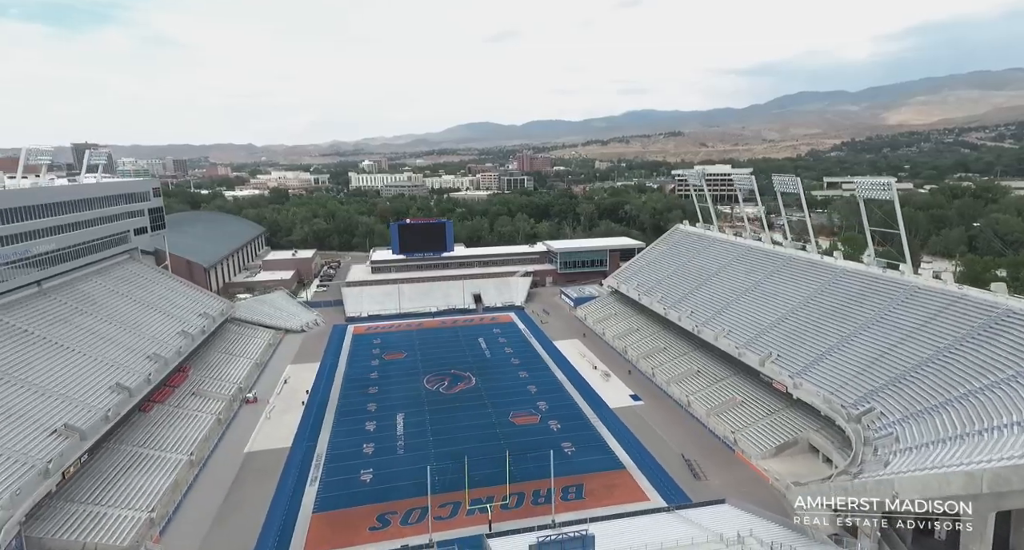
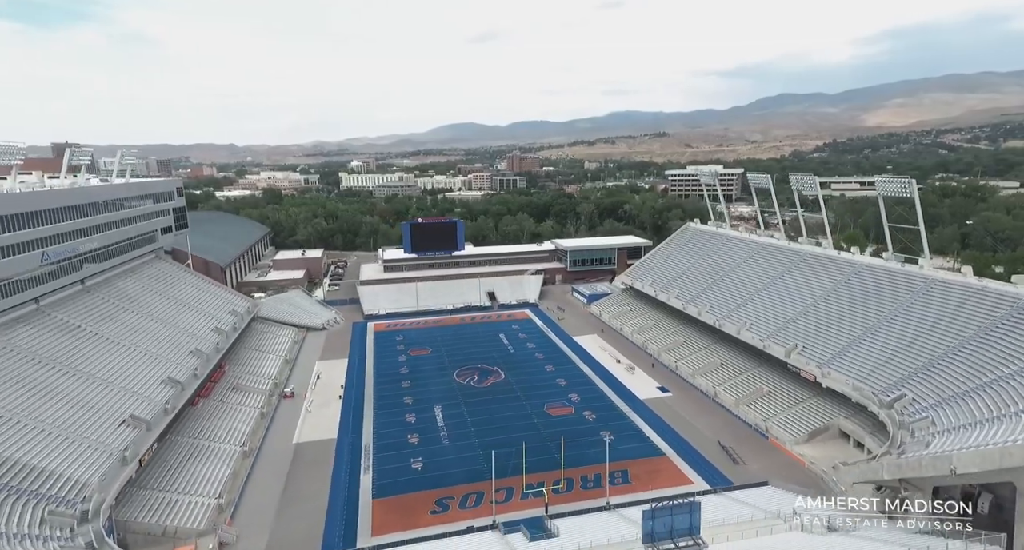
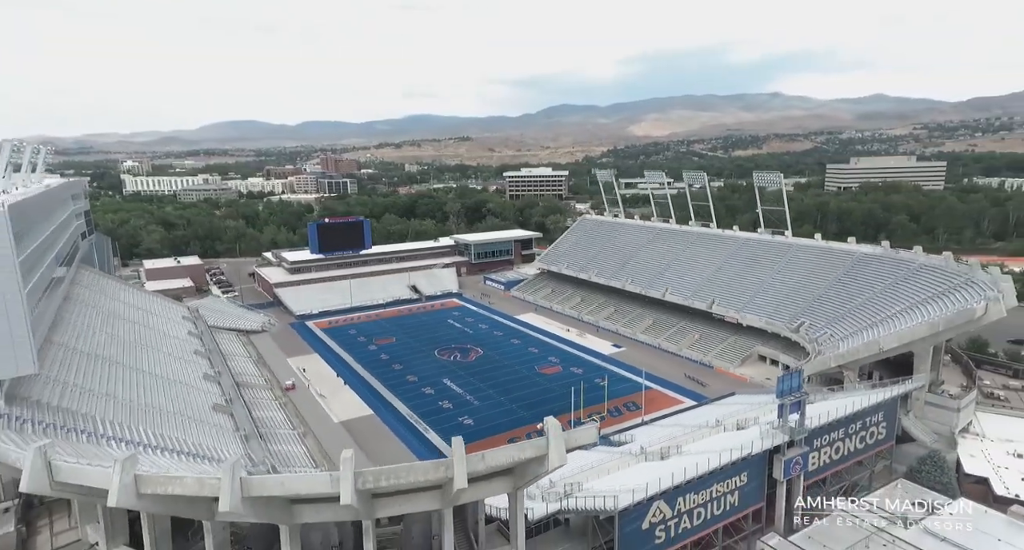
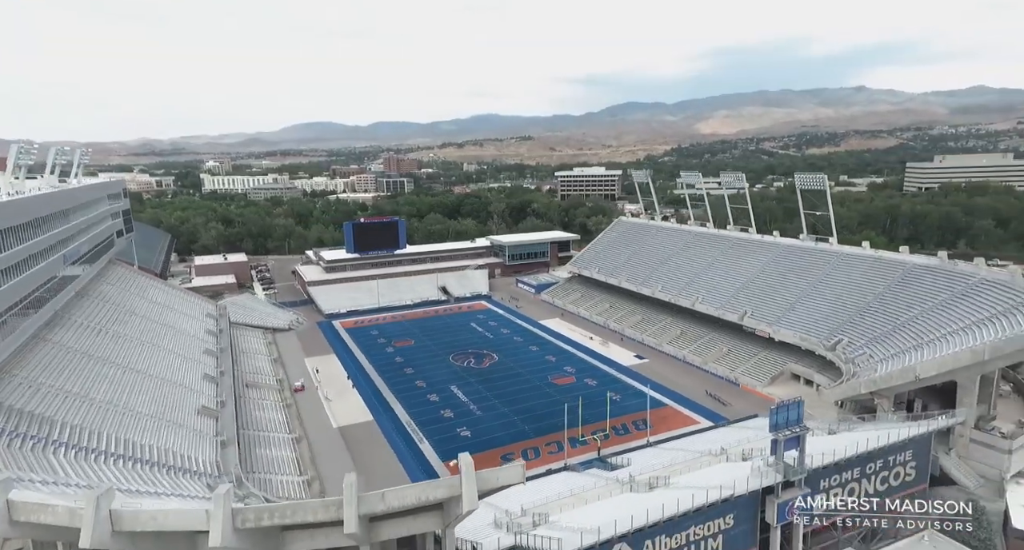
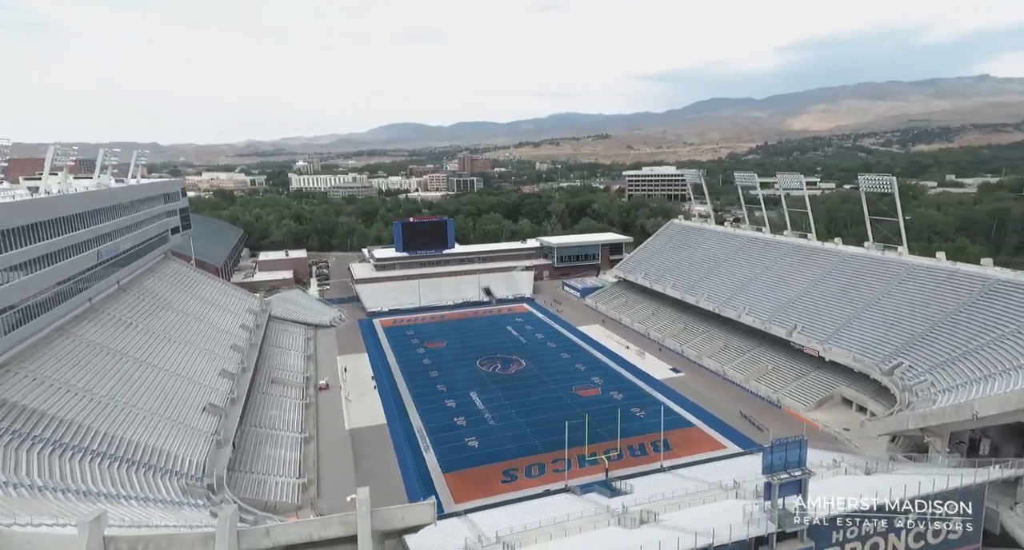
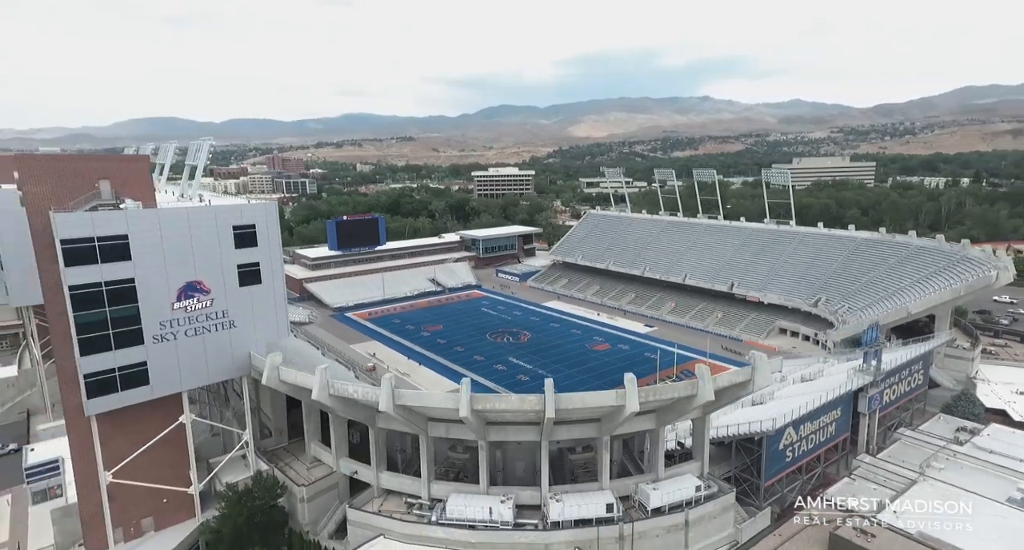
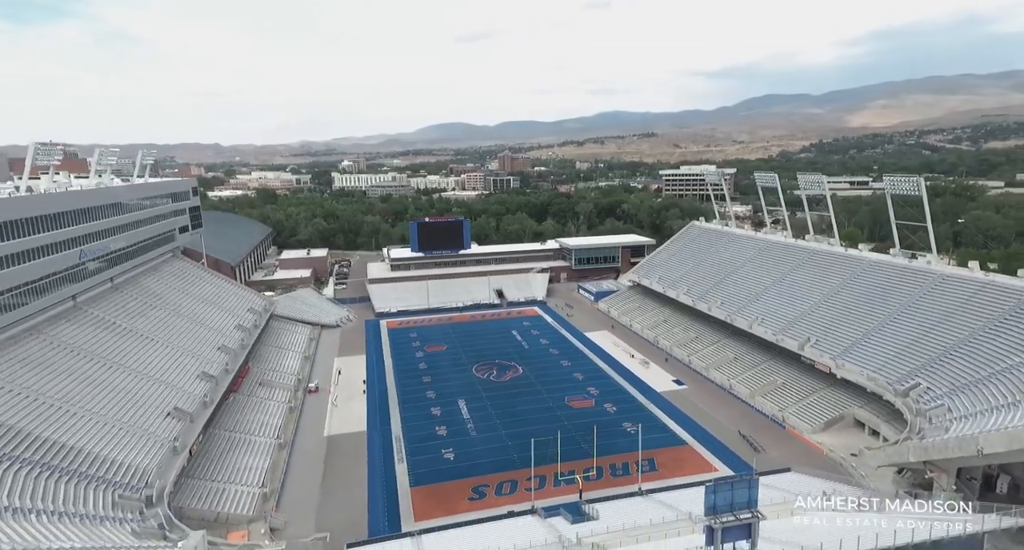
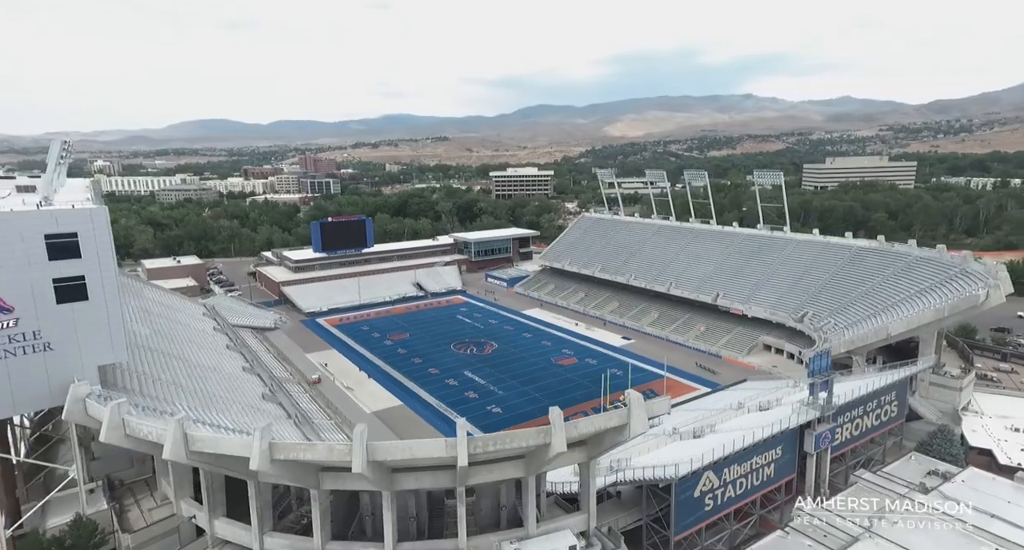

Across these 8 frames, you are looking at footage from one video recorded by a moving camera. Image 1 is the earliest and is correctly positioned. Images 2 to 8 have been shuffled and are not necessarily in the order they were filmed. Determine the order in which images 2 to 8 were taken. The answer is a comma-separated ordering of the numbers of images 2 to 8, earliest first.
2, 7, 5, 4, 3, 8, 6
